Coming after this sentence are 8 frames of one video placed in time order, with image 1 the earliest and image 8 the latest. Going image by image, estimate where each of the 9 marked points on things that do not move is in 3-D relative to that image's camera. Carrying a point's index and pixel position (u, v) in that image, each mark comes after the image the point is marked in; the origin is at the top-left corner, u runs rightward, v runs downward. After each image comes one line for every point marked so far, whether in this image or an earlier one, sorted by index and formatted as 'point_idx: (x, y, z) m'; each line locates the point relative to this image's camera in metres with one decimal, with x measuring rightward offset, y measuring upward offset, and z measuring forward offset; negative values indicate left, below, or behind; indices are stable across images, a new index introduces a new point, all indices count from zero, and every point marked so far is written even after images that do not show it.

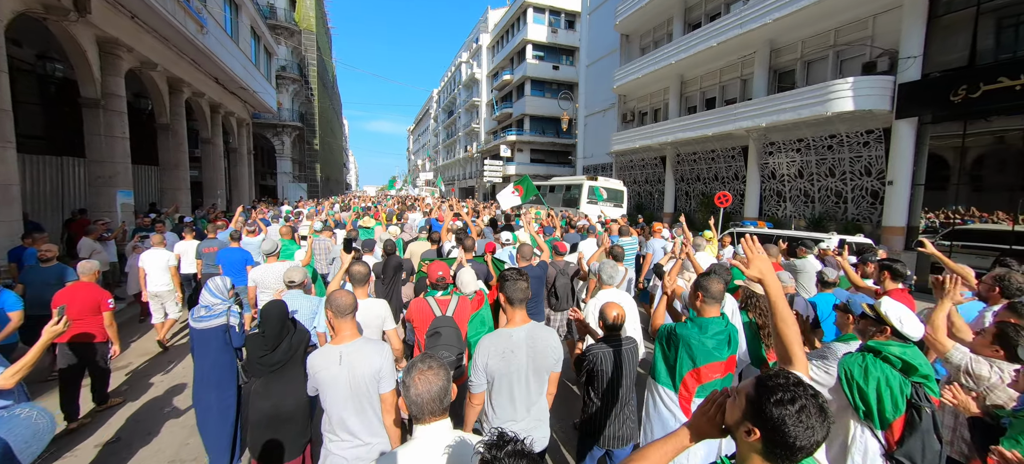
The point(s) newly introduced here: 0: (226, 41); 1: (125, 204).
0: (-10.0, +6.7, +12.5) m
1: (-9.2, +0.7, +8.6) m
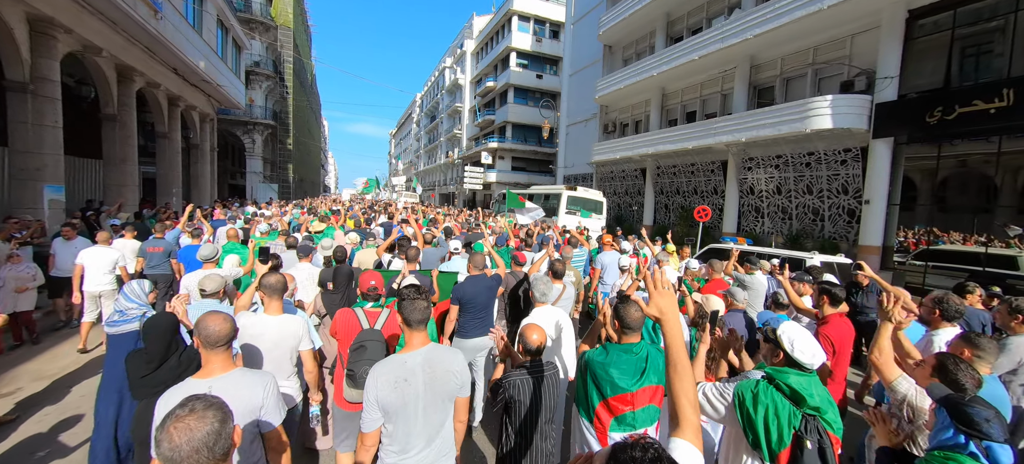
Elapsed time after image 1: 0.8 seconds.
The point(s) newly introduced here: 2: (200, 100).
0: (-10.6, +6.6, +11.7) m
1: (-9.7, +0.6, +7.6) m
2: (-13.6, +5.8, +15.8) m
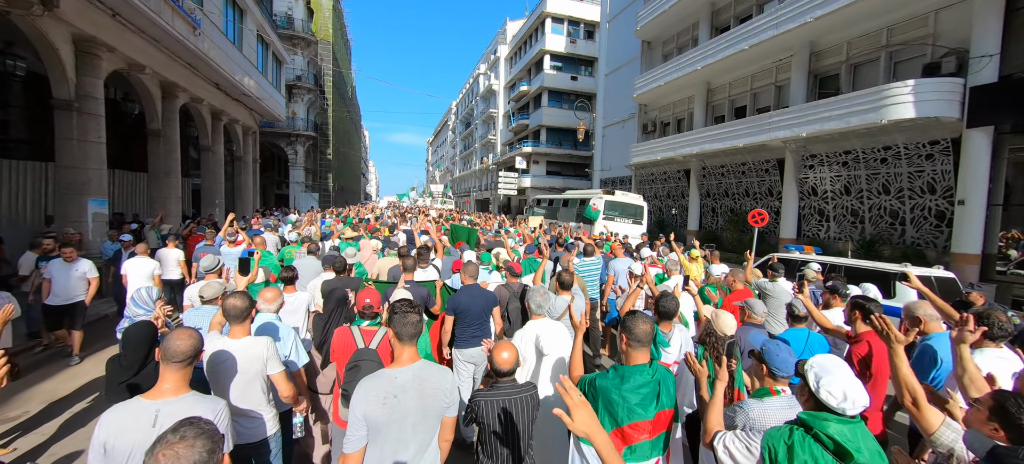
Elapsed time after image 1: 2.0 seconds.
0: (-9.6, +6.3, +12.1) m
1: (-9.1, +0.4, +7.9) m
2: (-12.2, +5.4, +16.4) m
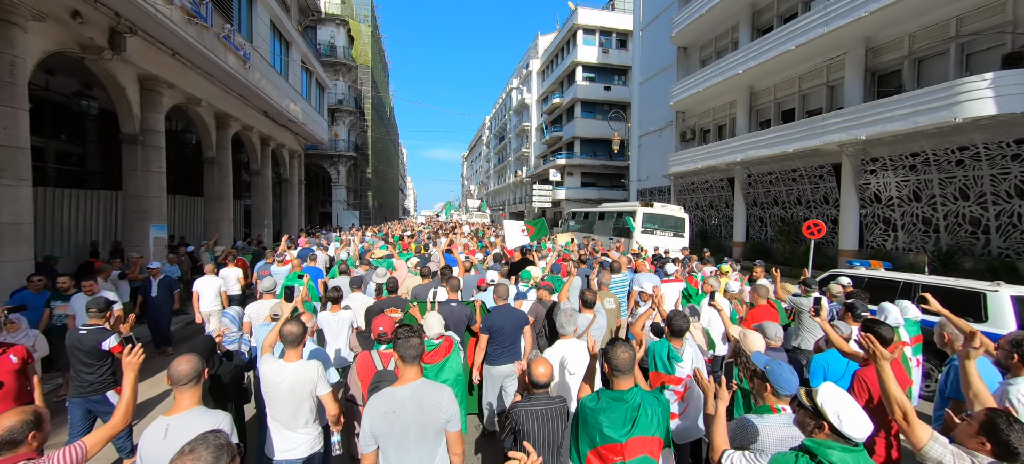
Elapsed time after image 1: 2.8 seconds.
0: (-8.6, +5.6, +13.0) m
1: (-8.4, -0.1, +8.6) m
2: (-10.8, +4.6, +17.5) m
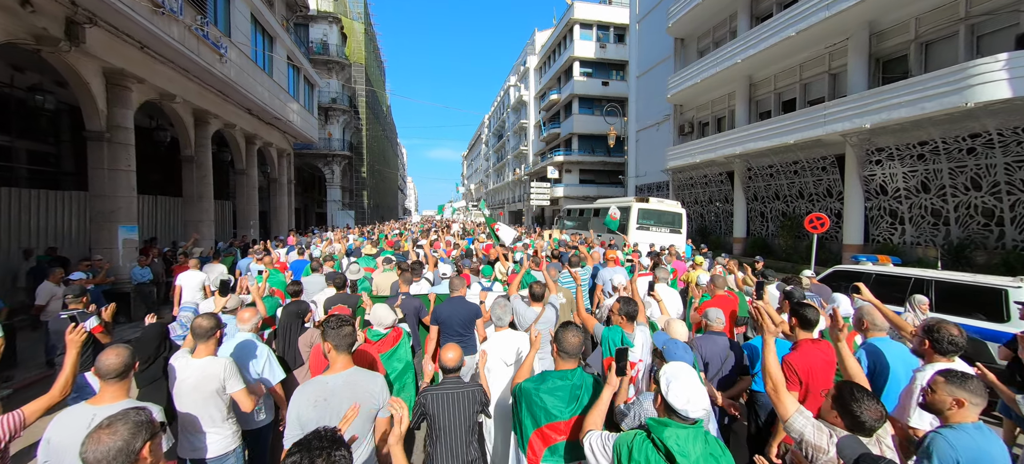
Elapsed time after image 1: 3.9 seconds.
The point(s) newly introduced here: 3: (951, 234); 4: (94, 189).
0: (-8.9, +5.6, +12.6) m
1: (-8.7, -0.2, +8.2) m
2: (-11.1, +4.5, +17.1) m
3: (+14.6, 0.0, +12.0) m
4: (-9.2, +1.0, +7.9) m
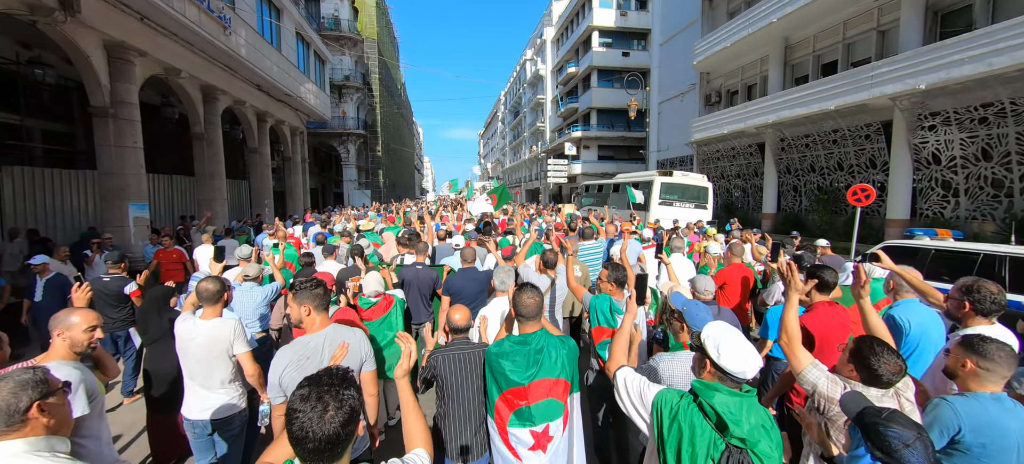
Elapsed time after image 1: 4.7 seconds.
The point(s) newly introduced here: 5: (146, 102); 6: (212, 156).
0: (-8.5, +6.3, +12.2) m
1: (-8.4, +0.3, +8.2) m
2: (-10.4, +5.5, +16.9) m
3: (+15.1, +0.8, +10.9) m
4: (-8.9, +1.4, +7.9) m
5: (-12.1, +4.3, +11.8) m
6: (-9.4, +2.4, +11.4) m
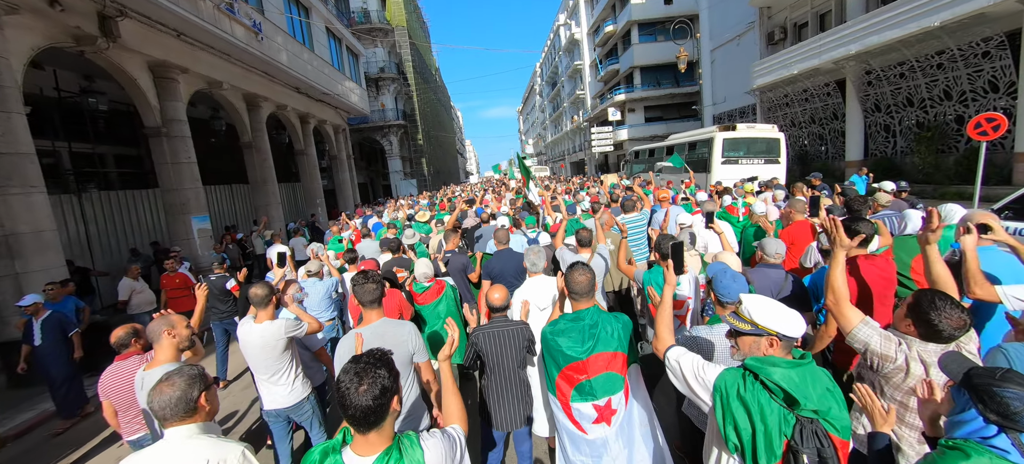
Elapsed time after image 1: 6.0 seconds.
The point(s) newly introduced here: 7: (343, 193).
0: (-7.4, +6.3, +12.3) m
1: (-7.4, +0.1, +8.6) m
2: (-8.6, +5.7, +17.2) m
3: (+16.1, +2.6, +8.1) m
4: (-8.0, +1.1, +8.3) m
5: (-10.9, +4.0, +12.5) m
6: (-8.1, +2.3, +11.8) m
7: (-8.4, +2.0, +18.0) m
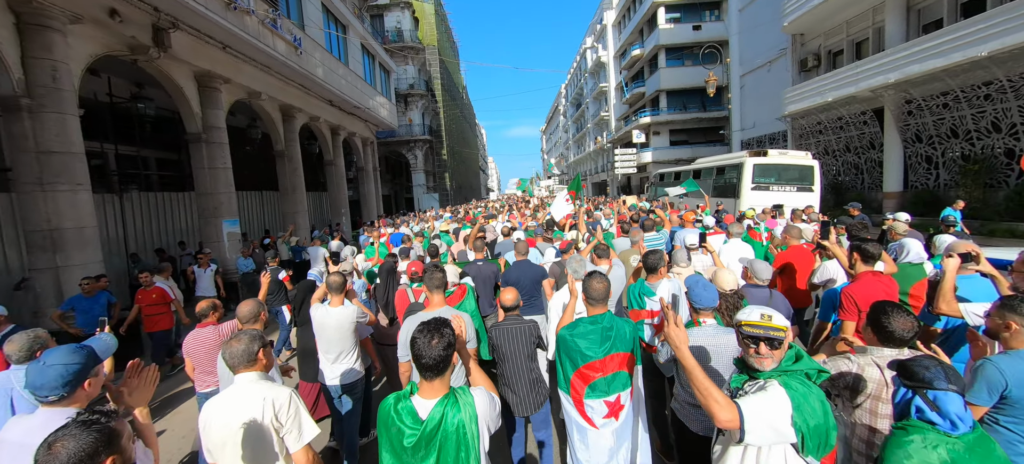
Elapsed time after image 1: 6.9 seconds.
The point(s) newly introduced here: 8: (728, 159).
0: (-6.4, +6.0, +12.8) m
1: (-6.9, 0.0, +8.8) m
2: (-7.4, +5.2, +17.8) m
3: (+16.7, +1.5, +7.3) m
4: (-7.4, +1.1, +8.6) m
5: (-10.0, +3.8, +13.0) m
6: (-7.3, +2.1, +12.2) m
7: (-7.3, +1.5, +18.3) m
8: (+8.8, +2.9, +14.8) m
